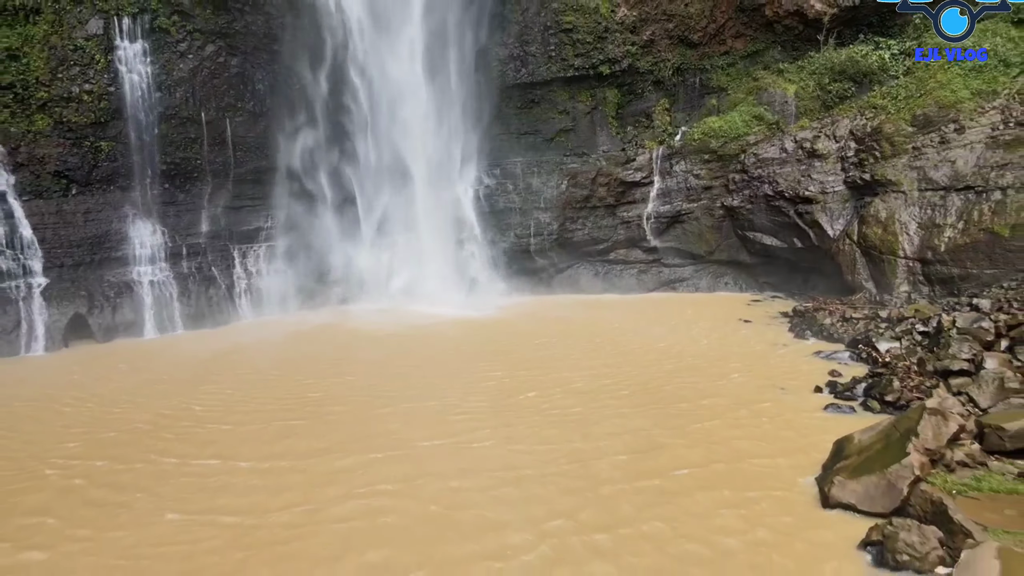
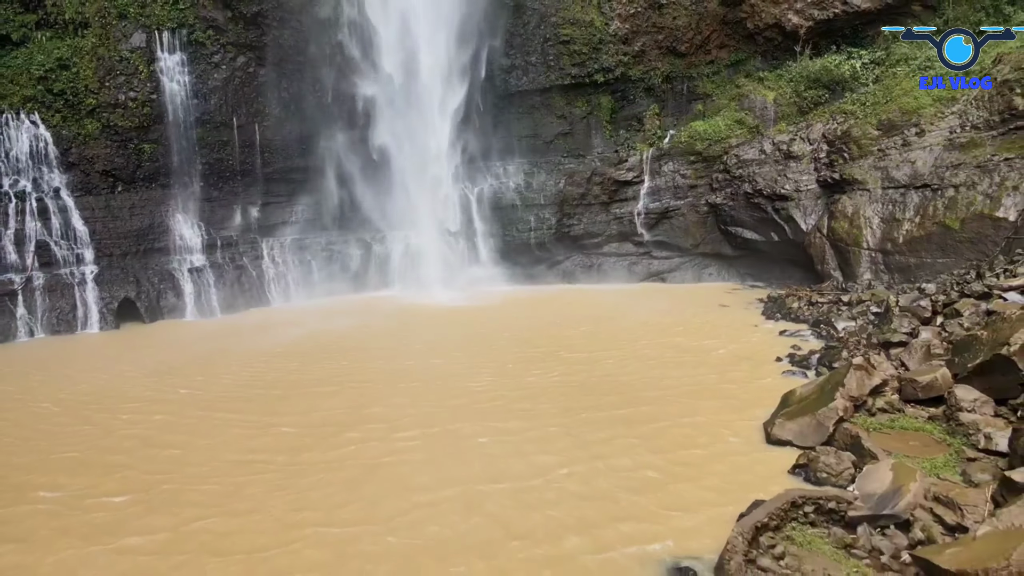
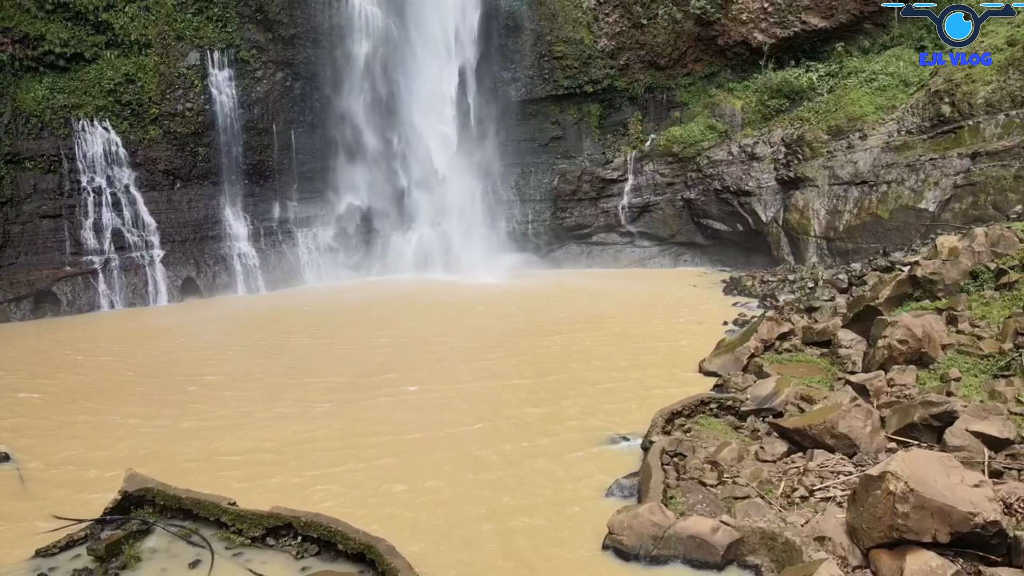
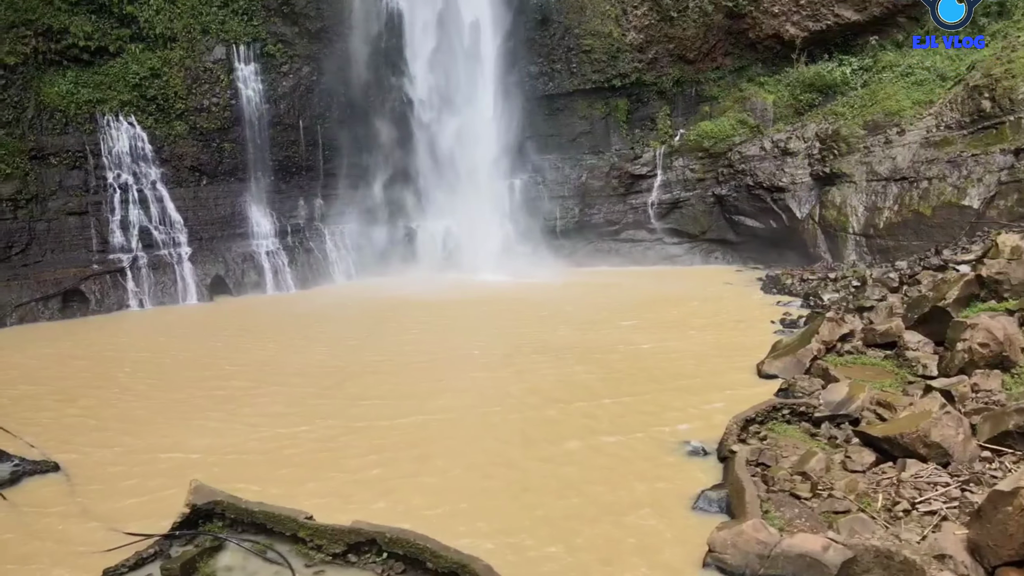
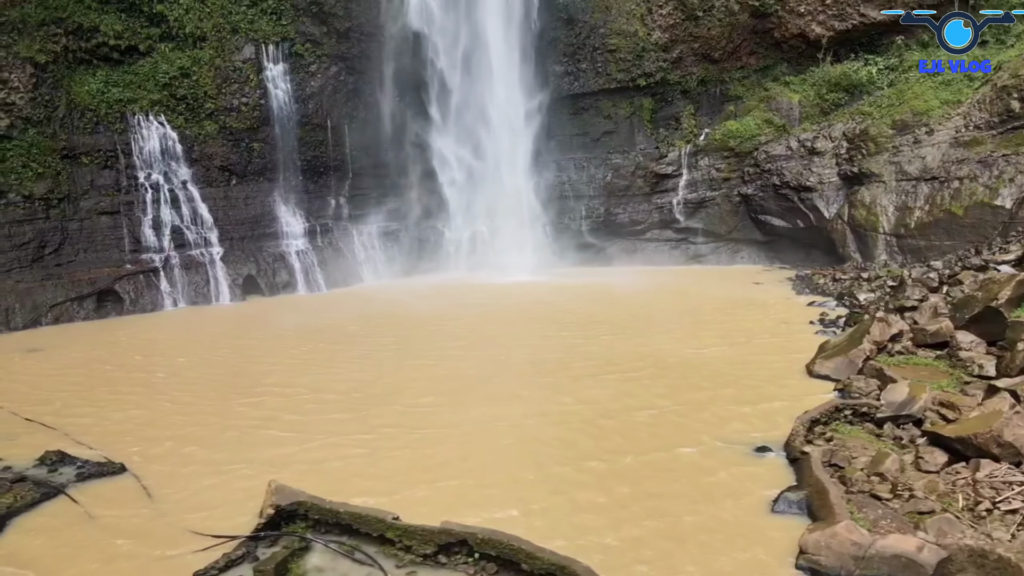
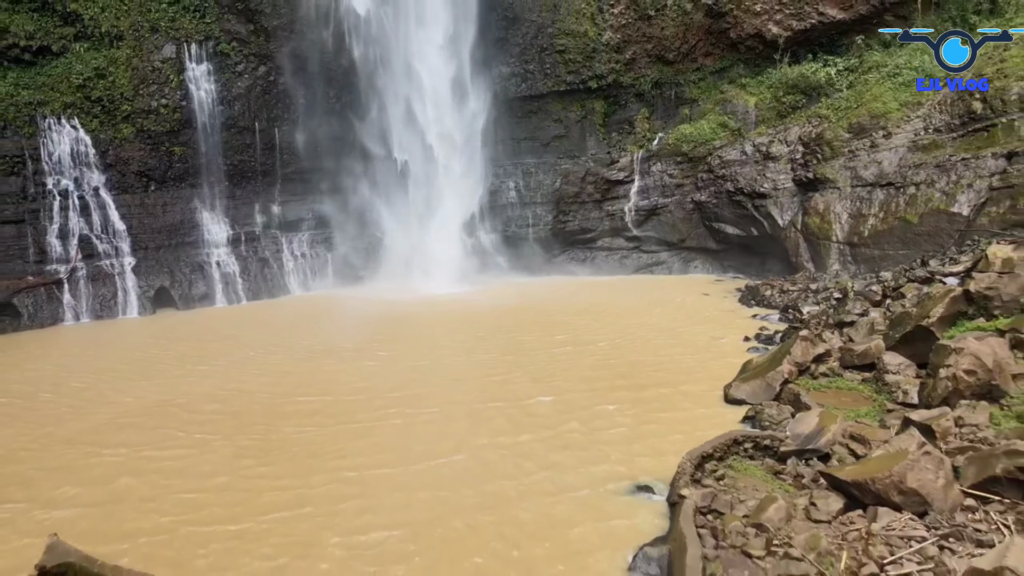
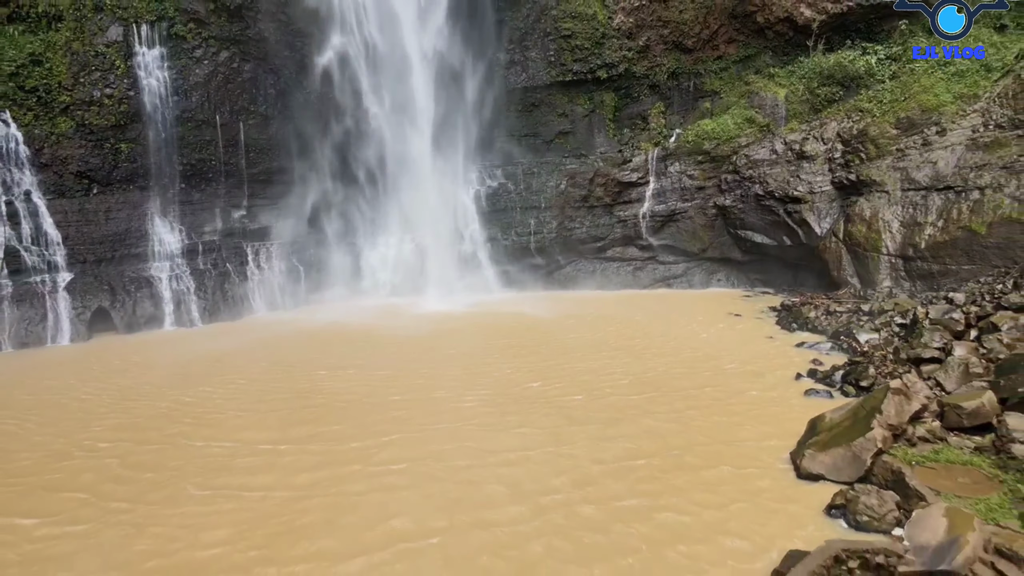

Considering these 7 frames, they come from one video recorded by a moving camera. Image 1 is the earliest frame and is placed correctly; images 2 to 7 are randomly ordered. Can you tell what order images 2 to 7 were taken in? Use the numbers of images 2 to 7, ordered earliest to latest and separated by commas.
7, 2, 6, 3, 4, 5
